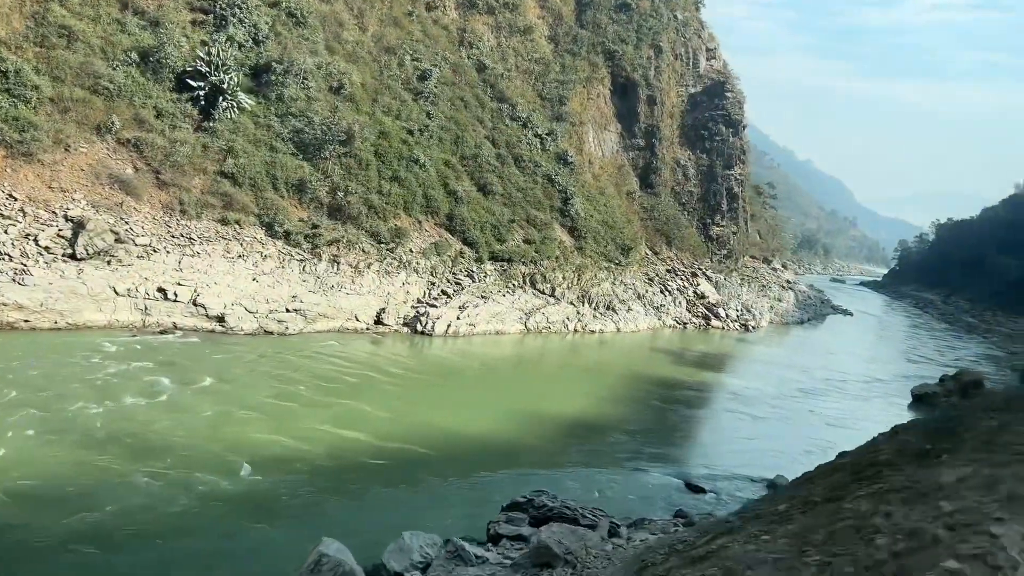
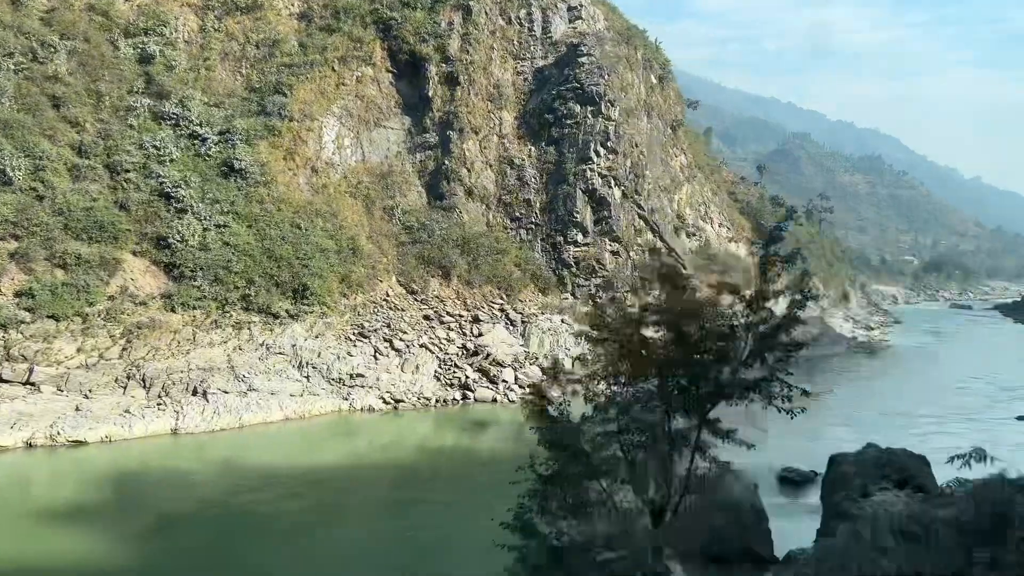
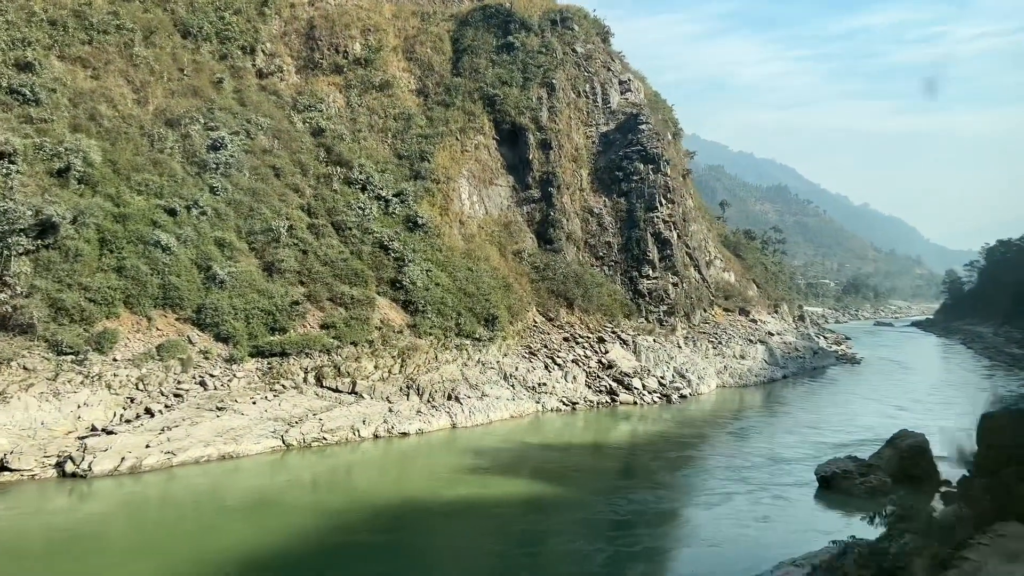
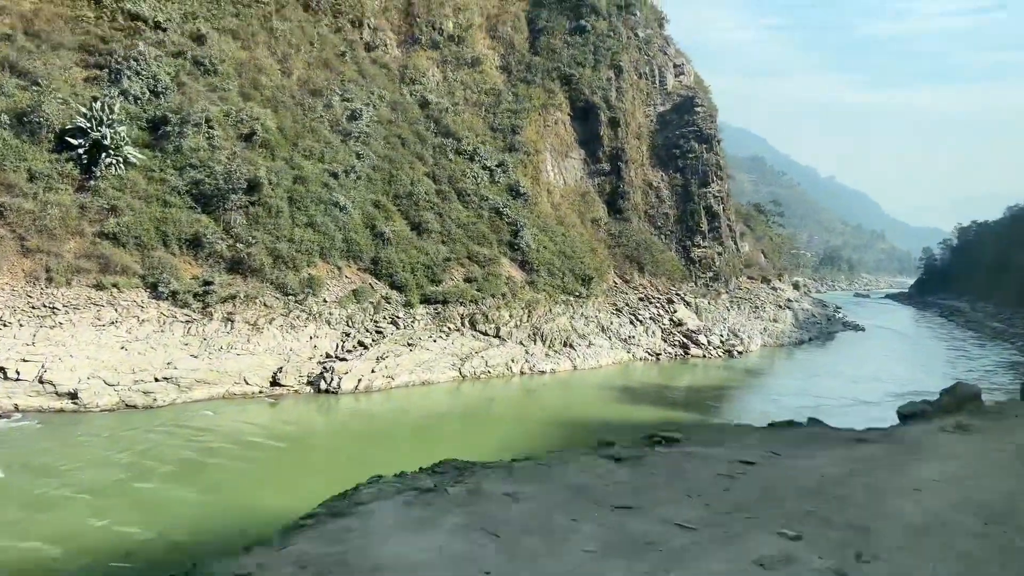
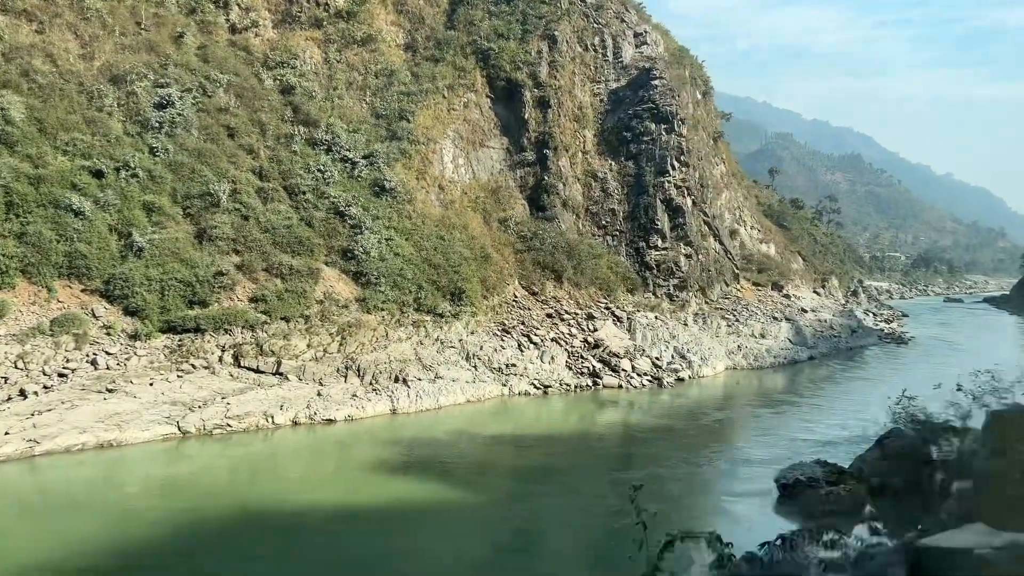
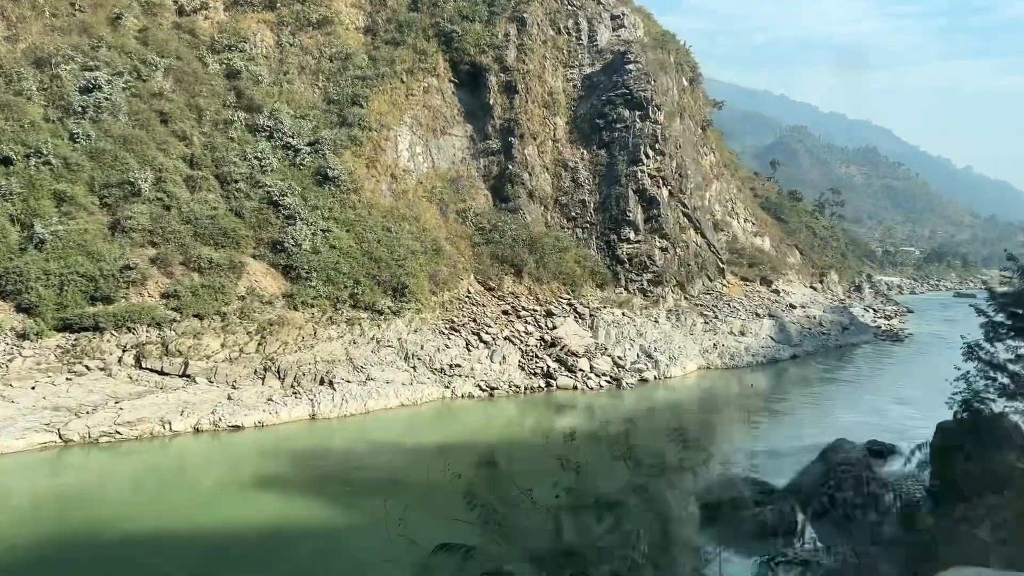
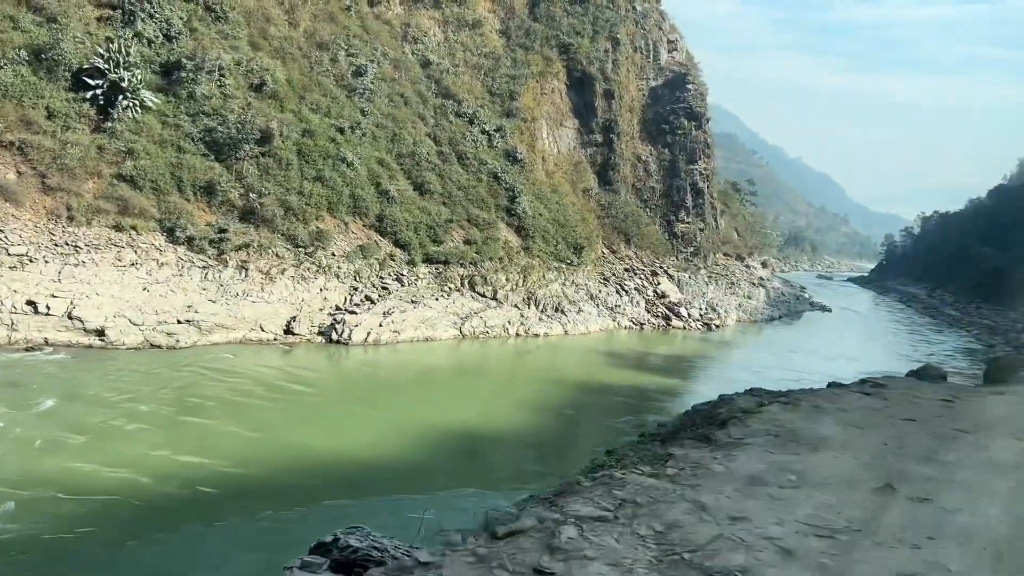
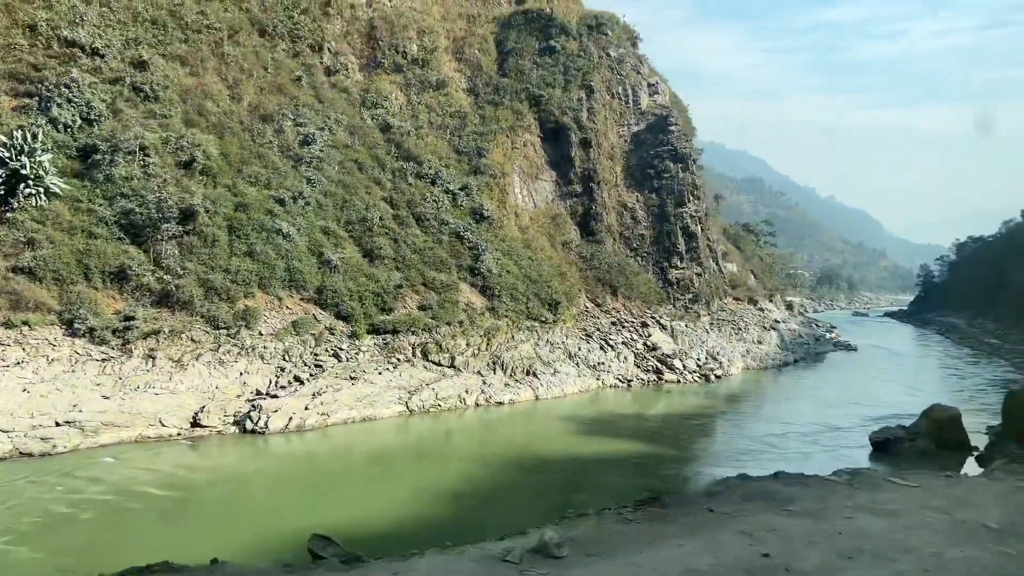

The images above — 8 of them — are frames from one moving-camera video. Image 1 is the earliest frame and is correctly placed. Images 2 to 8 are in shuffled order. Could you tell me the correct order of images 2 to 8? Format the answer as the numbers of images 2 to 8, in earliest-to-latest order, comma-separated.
7, 4, 8, 3, 5, 6, 2
